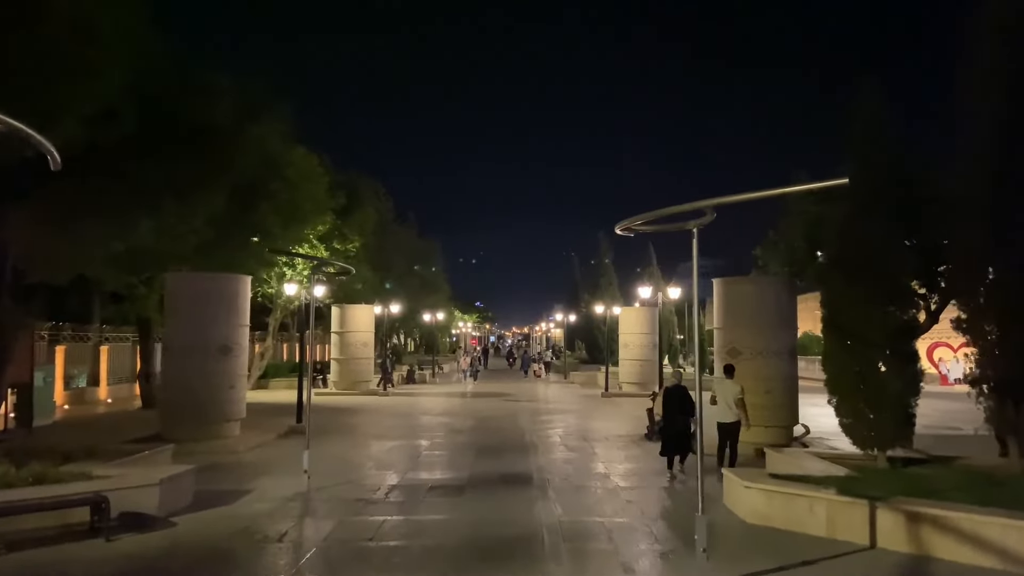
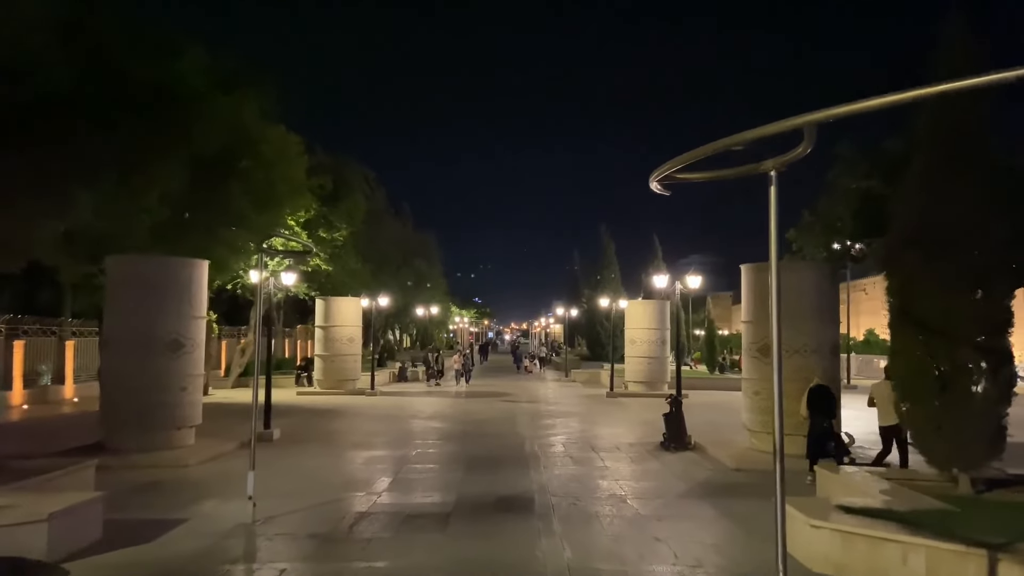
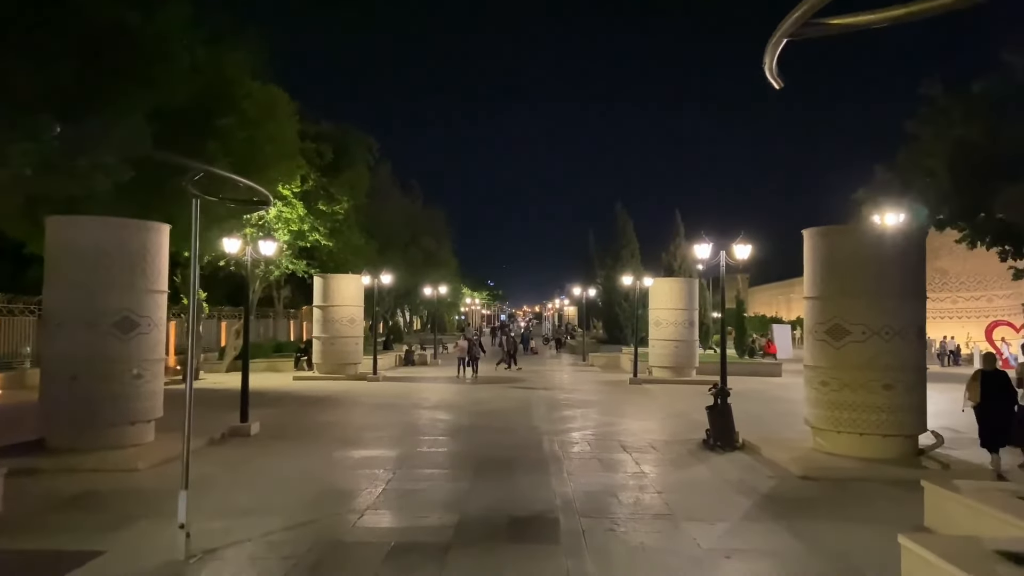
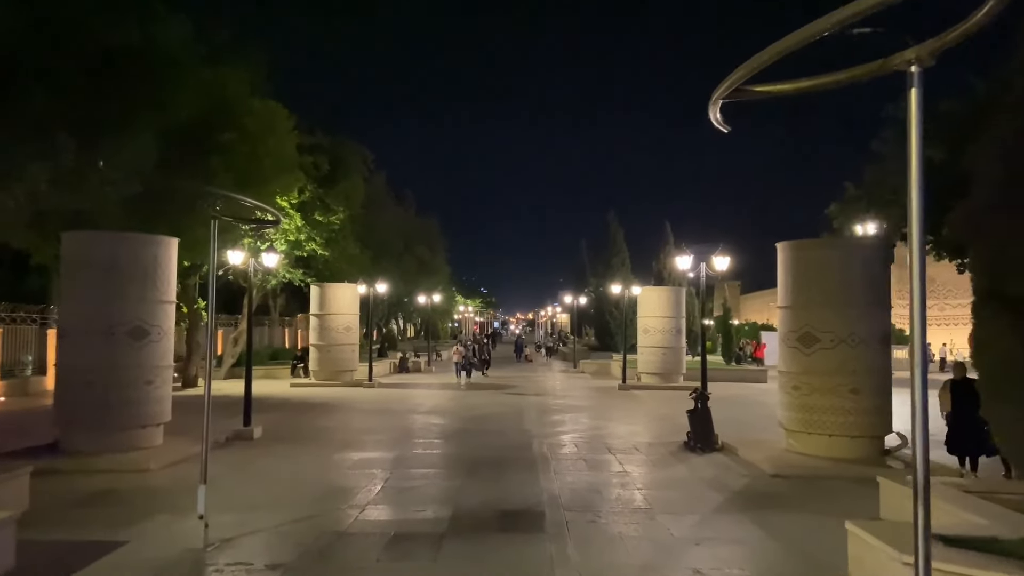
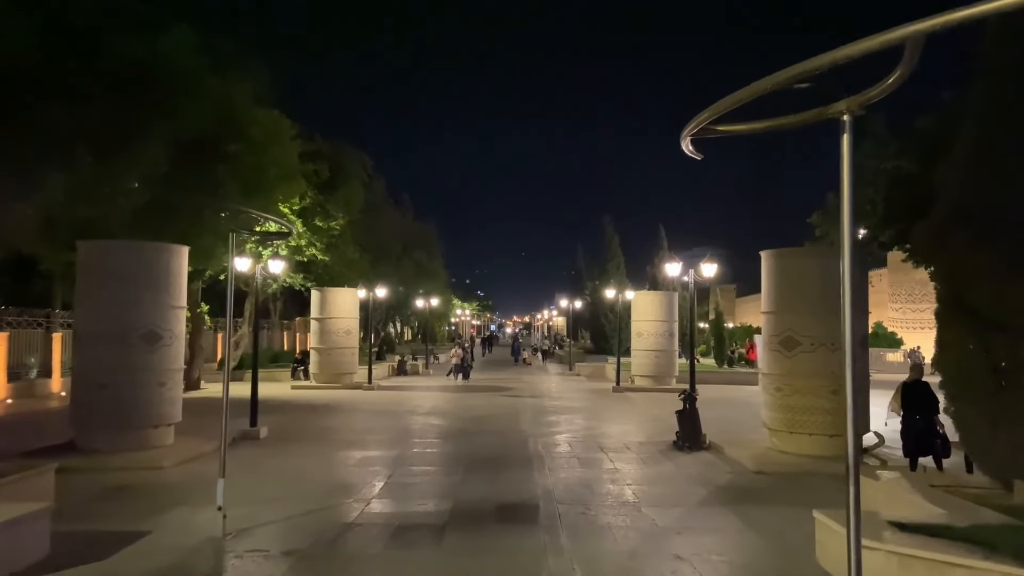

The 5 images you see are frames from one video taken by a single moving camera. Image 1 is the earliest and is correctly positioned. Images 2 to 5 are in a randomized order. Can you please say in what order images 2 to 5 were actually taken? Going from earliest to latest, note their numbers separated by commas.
2, 5, 4, 3
